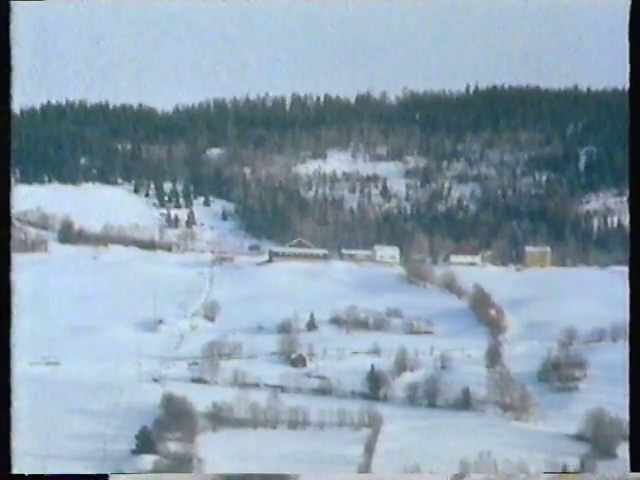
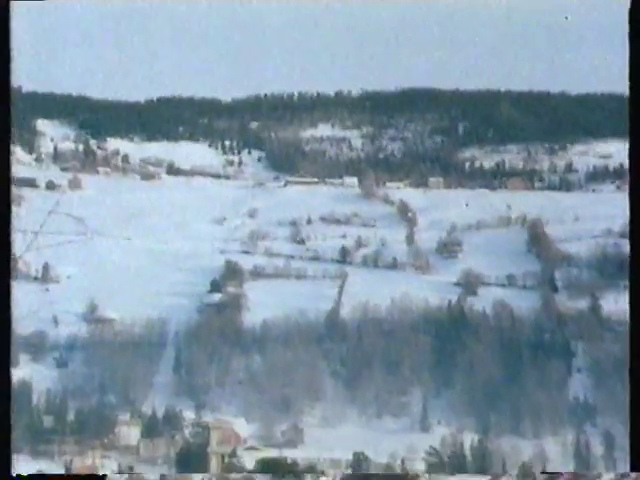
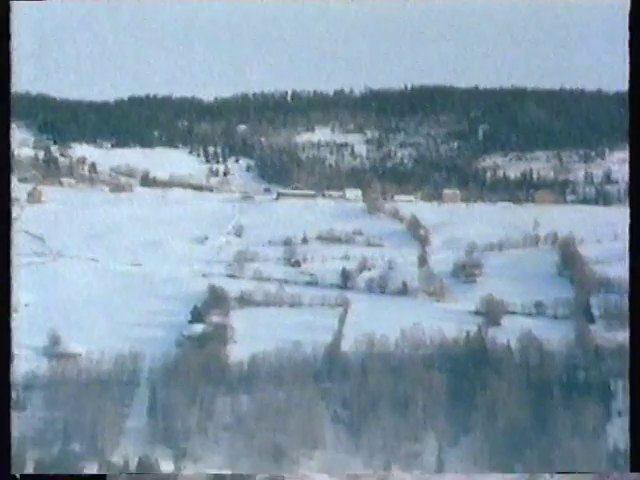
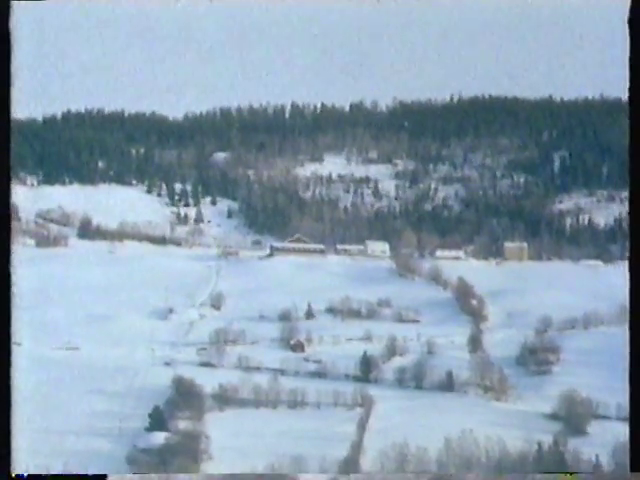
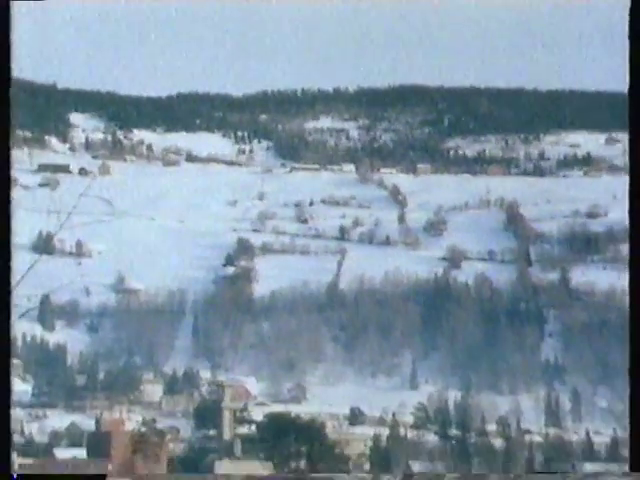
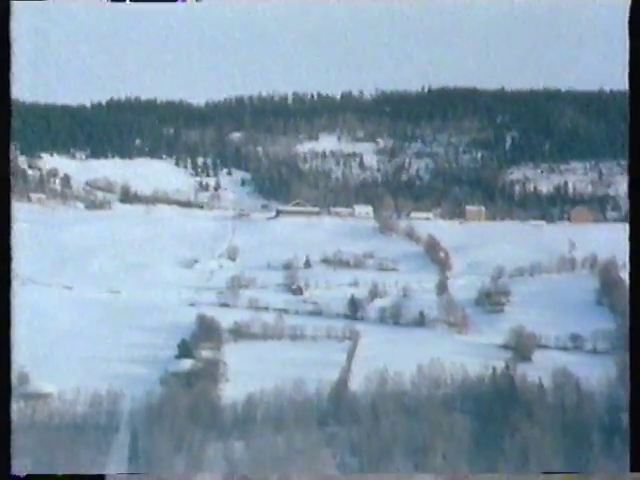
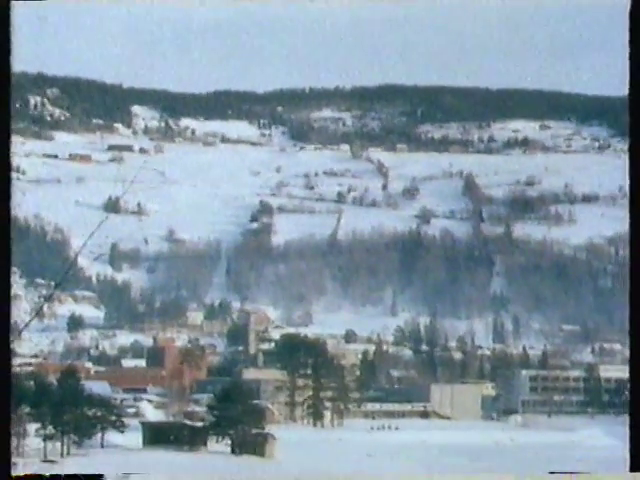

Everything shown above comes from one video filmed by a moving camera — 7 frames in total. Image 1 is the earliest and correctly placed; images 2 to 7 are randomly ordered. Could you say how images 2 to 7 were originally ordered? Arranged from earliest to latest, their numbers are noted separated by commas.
4, 6, 3, 2, 5, 7
